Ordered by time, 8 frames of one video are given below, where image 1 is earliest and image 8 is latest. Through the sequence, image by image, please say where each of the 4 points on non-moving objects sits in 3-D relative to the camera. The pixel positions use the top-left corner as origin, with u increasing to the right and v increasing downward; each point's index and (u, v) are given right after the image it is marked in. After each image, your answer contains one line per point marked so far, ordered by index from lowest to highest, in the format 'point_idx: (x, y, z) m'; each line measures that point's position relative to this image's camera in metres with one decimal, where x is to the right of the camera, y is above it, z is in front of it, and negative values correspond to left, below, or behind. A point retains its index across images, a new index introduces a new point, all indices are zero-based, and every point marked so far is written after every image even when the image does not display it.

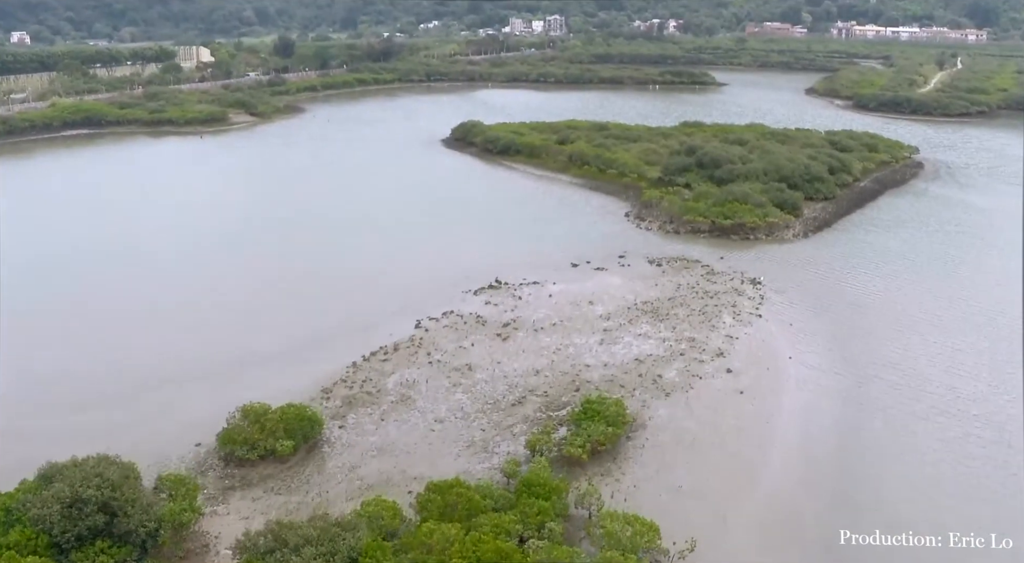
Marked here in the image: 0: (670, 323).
0: (+2.7, -0.7, +16.0) m
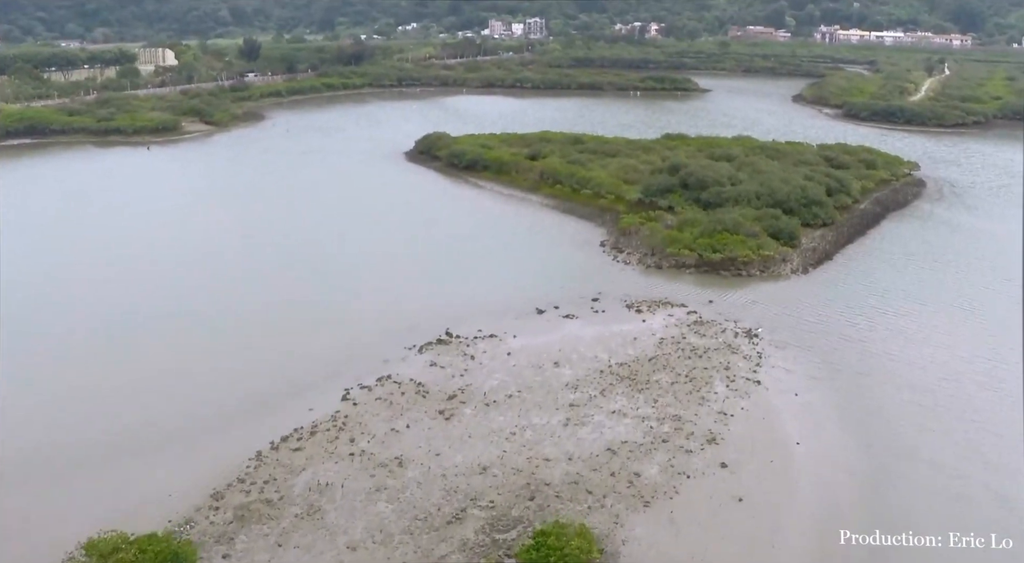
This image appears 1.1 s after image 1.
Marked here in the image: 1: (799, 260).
0: (+1.9, -1.6, +13.2) m
1: (+6.0, +0.4, +19.5) m
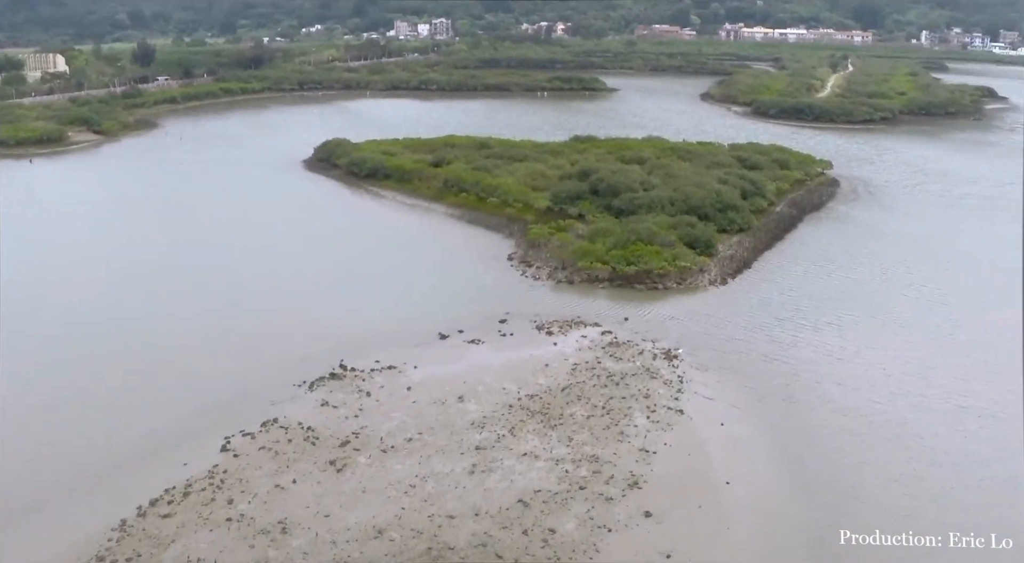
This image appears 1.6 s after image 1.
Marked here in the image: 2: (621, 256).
0: (+0.7, -2.0, +12.0) m
1: (+4.1, +0.2, +18.7) m
2: (+2.2, +0.5, +18.6) m
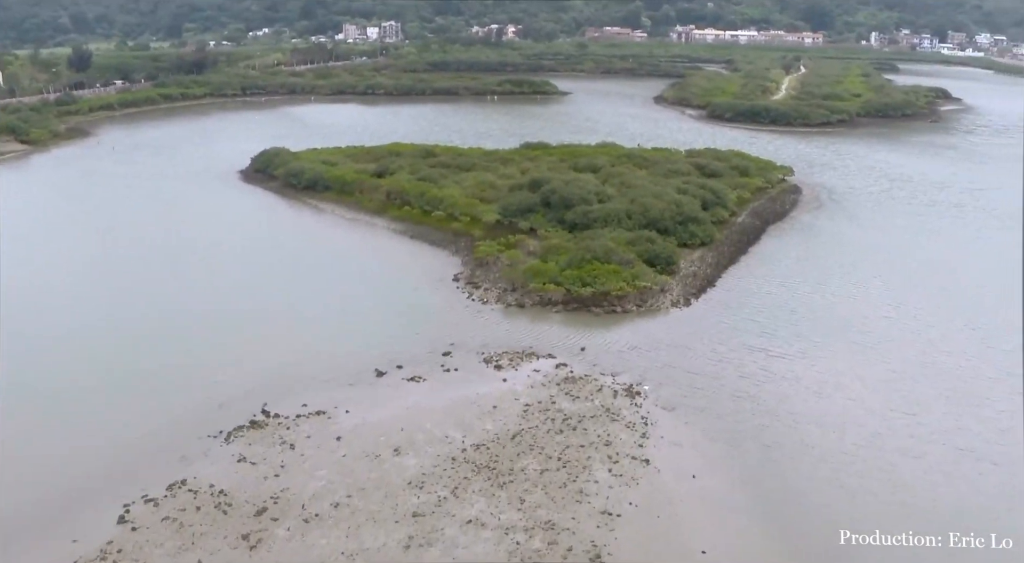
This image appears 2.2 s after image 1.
0: (0.0, -2.4, +10.4) m
1: (+3.1, -0.2, +17.3) m
2: (+1.2, +0.1, +17.1) m
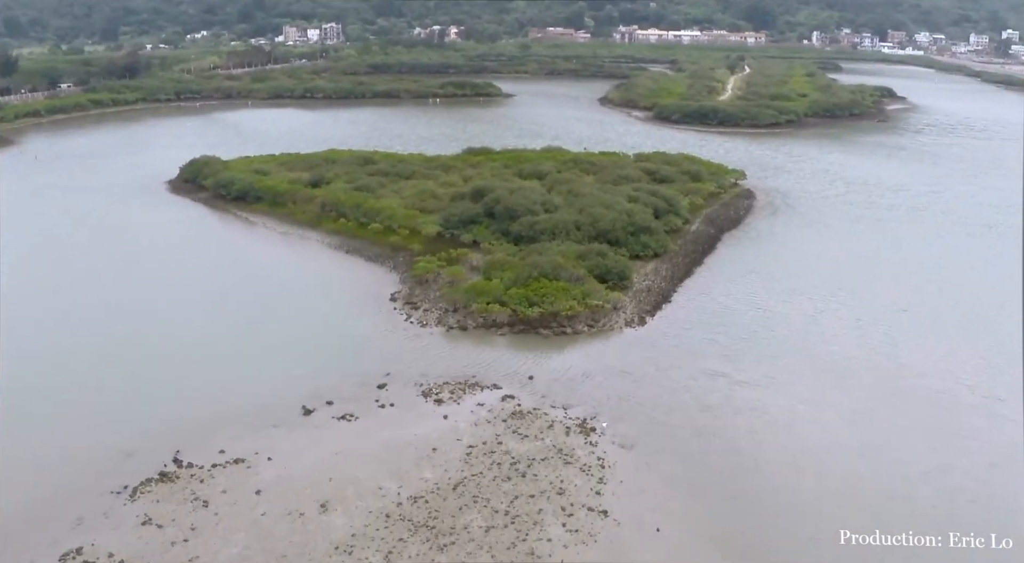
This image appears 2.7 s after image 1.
0: (-0.5, -2.7, +9.2) m
1: (+2.1, -0.5, +16.1) m
2: (+0.2, -0.2, +15.9) m
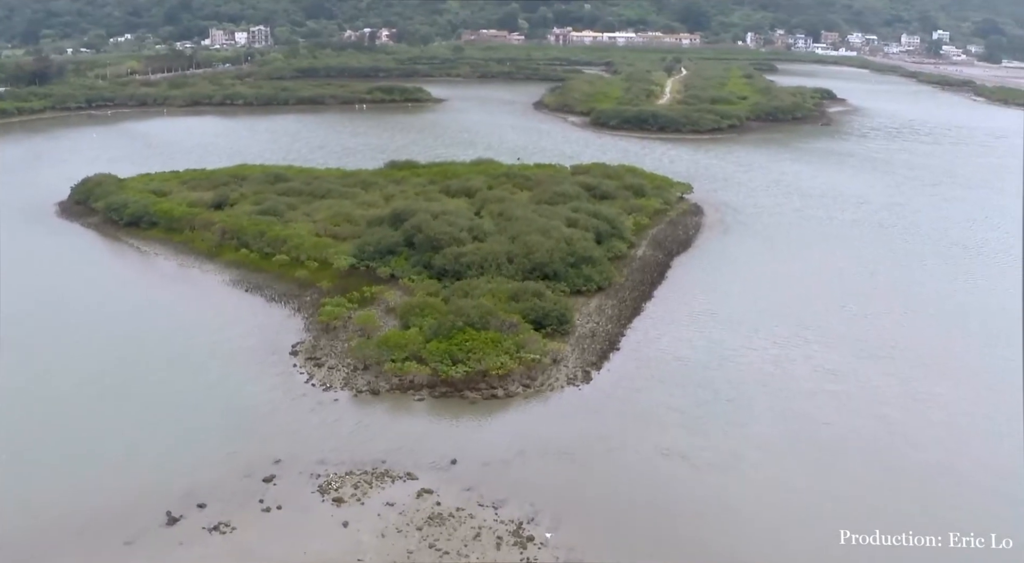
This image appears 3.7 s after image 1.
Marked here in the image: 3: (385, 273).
0: (-1.2, -3.5, +6.6) m
1: (+1.0, -1.1, +13.8) m
2: (-1.0, -1.0, +13.4) m
3: (-2.4, +0.2, +17.5) m
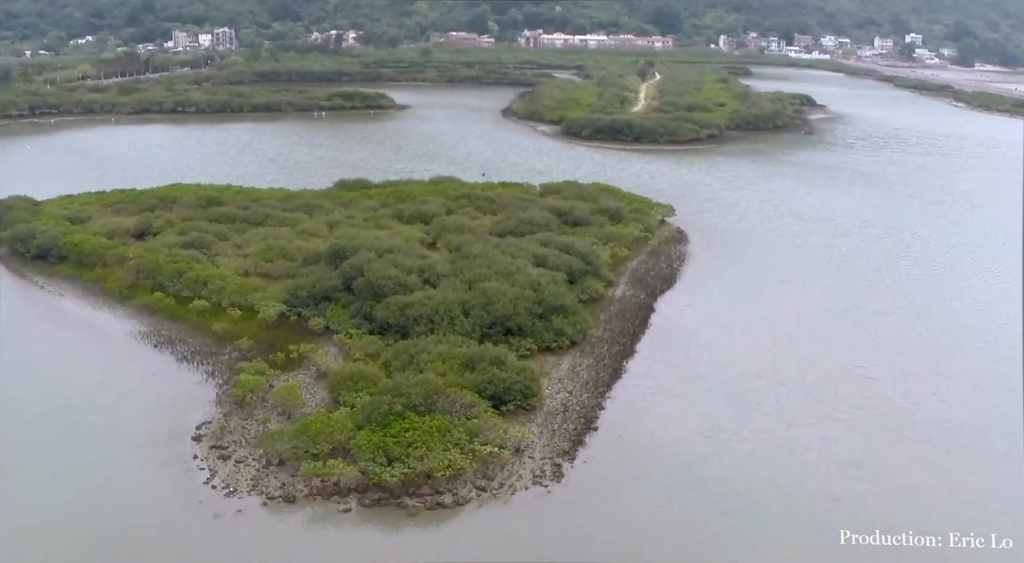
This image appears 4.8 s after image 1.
0: (-1.5, -4.3, +3.9) m
1: (+0.4, -2.0, +11.1) m
2: (-1.5, -1.8, +10.7) m
3: (-3.0, -0.7, +14.7) m
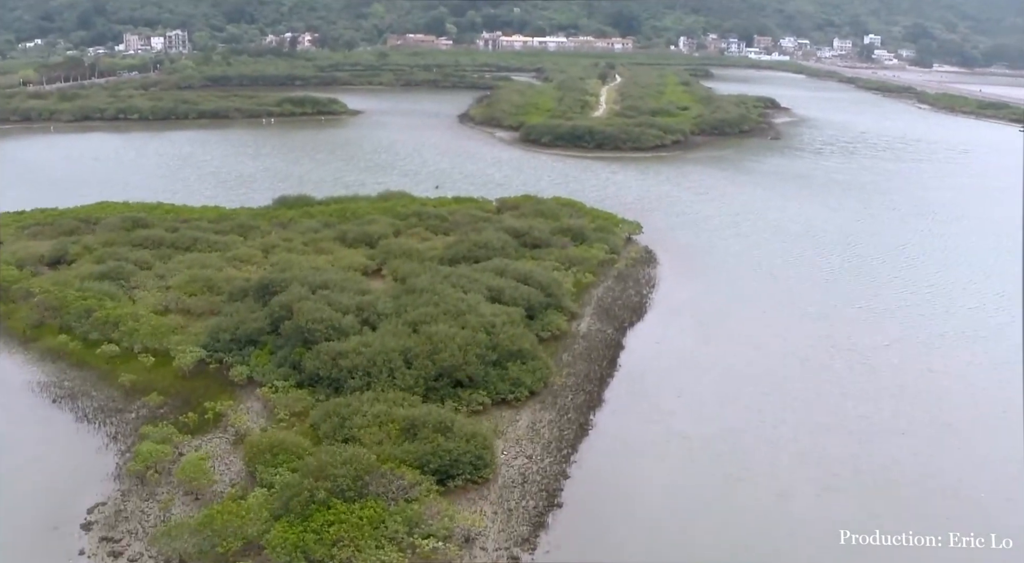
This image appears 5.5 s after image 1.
0: (-1.7, -4.9, +2.1) m
1: (-0.1, -2.5, +9.4) m
2: (-2.0, -2.4, +8.9) m
3: (-3.7, -1.3, +12.8) m
